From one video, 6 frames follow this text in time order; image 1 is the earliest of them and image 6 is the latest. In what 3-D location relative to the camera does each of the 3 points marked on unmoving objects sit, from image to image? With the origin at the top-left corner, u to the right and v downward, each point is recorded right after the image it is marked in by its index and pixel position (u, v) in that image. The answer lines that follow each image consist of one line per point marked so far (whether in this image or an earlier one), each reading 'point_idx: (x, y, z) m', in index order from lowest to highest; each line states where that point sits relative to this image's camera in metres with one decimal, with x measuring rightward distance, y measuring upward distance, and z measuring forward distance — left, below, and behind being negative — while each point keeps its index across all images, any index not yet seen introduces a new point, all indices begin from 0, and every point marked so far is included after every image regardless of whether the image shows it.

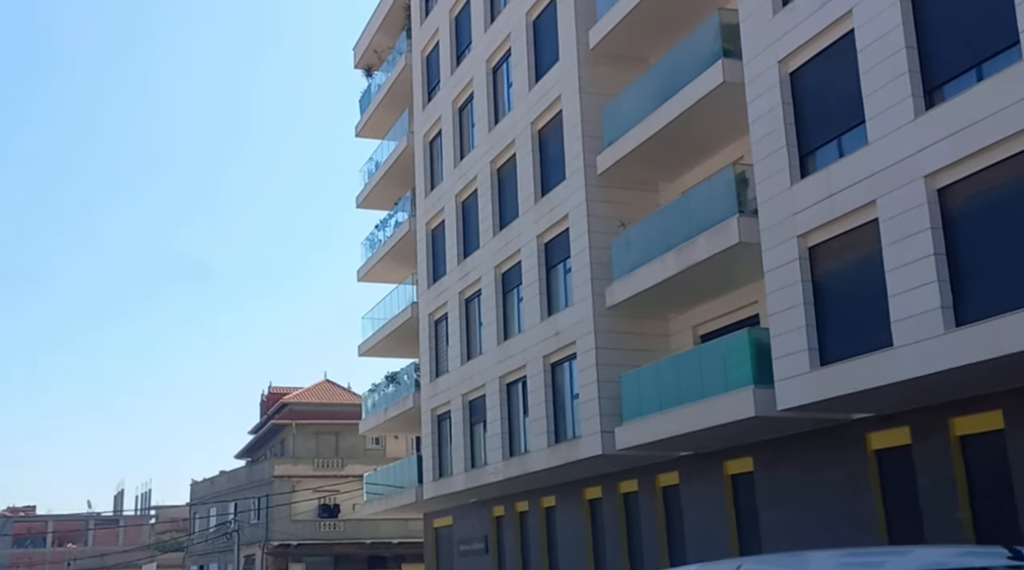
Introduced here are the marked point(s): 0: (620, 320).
0: (+1.8, -0.7, +19.8) m
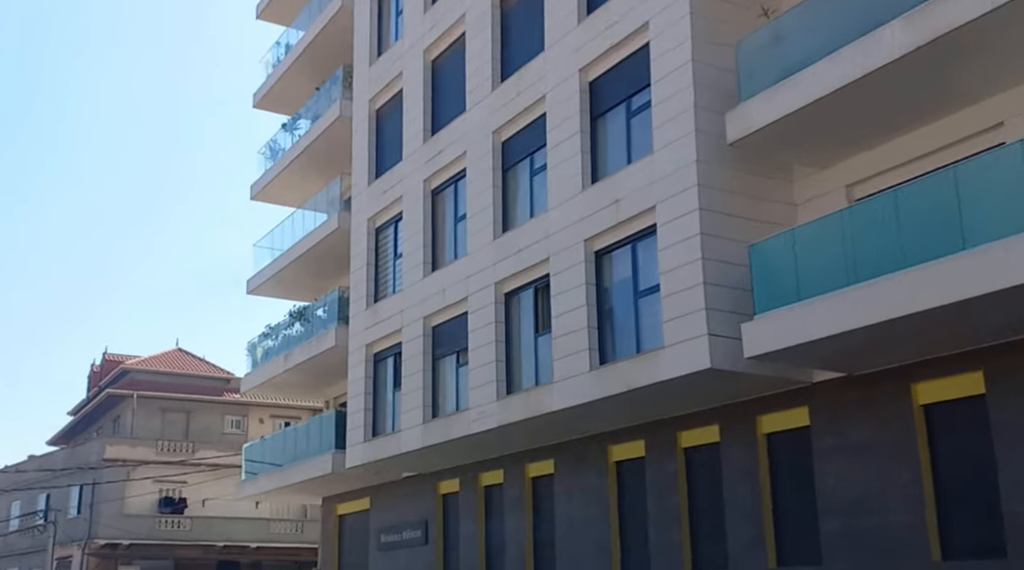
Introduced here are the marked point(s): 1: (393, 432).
0: (+2.5, +1.3, +13.0) m
1: (-2.1, -2.6, +19.7) m
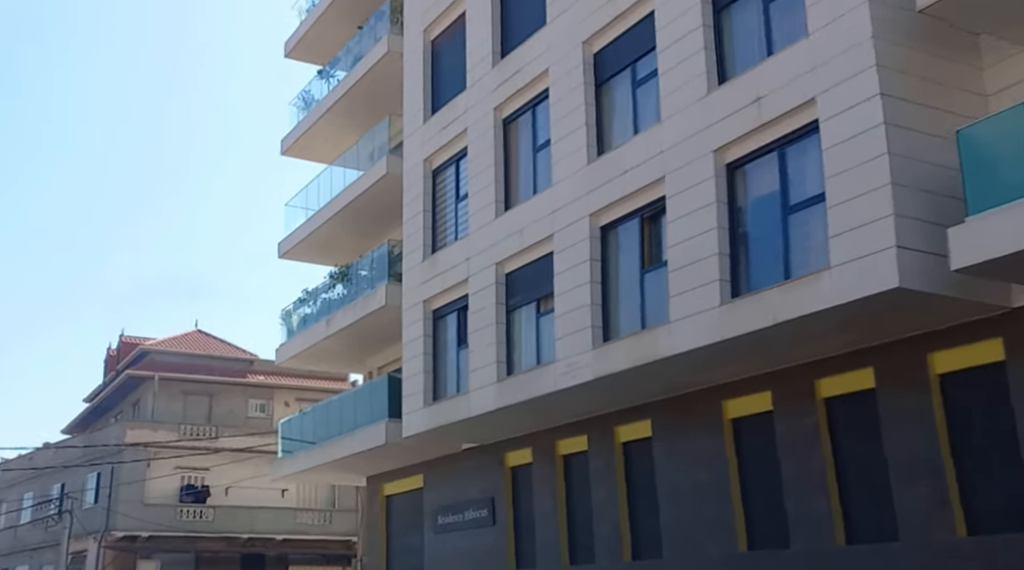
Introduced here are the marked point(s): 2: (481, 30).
0: (+3.8, +2.2, +10.7) m
1: (-0.8, -1.7, +17.3) m
2: (-0.5, +4.0, +17.6) m
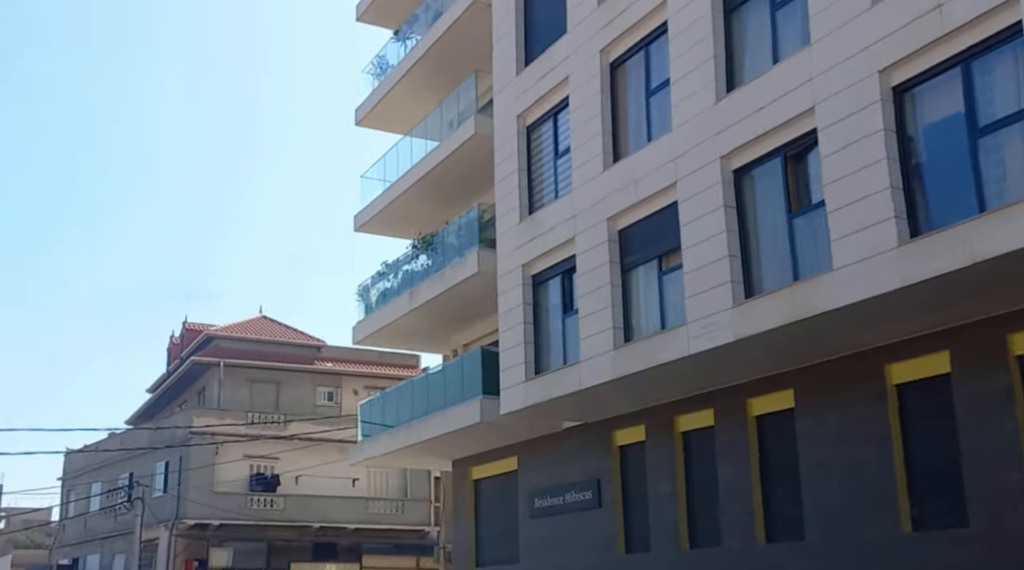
0: (+5.0, +2.7, +9.0) m
1: (+0.8, -1.1, +15.9) m
2: (+1.0, +4.6, +16.1) m
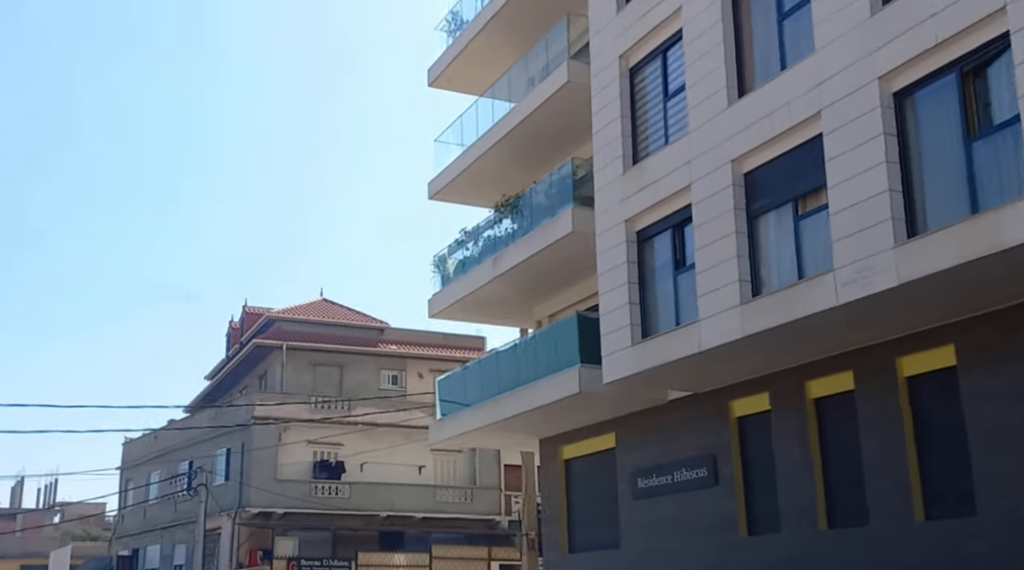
0: (+6.1, +3.4, +7.2) m
1: (+2.2, -0.5, +14.3) m
2: (+2.4, +5.2, +14.5) m
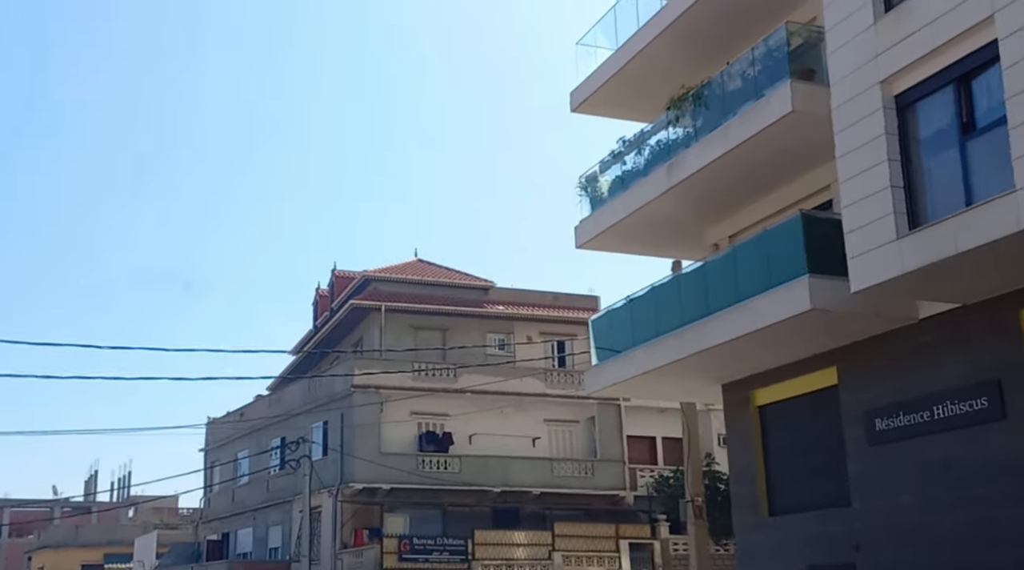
0: (+8.1, +4.8, +3.5) m
1: (+4.6, +0.8, +10.7) m
2: (+4.8, +6.6, +10.9) m
